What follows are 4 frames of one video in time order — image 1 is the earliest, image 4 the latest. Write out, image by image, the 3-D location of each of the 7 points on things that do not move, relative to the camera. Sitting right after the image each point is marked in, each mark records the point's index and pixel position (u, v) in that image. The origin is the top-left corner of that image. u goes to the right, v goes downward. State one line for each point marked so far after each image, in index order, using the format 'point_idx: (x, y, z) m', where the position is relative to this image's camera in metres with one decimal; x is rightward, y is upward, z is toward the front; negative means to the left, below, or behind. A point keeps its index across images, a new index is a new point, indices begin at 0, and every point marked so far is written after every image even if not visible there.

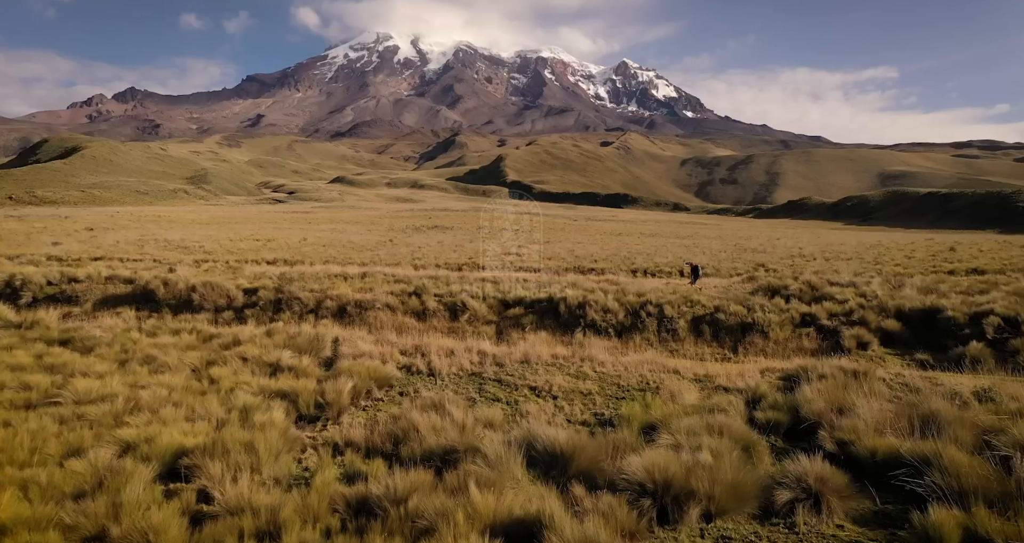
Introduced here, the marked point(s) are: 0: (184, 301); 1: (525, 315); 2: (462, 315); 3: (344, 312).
0: (-9.1, -0.8, +19.0) m
1: (+0.4, -1.2, +18.3) m
2: (-1.3, -1.2, +18.8) m
3: (-4.7, -1.2, +18.9) m
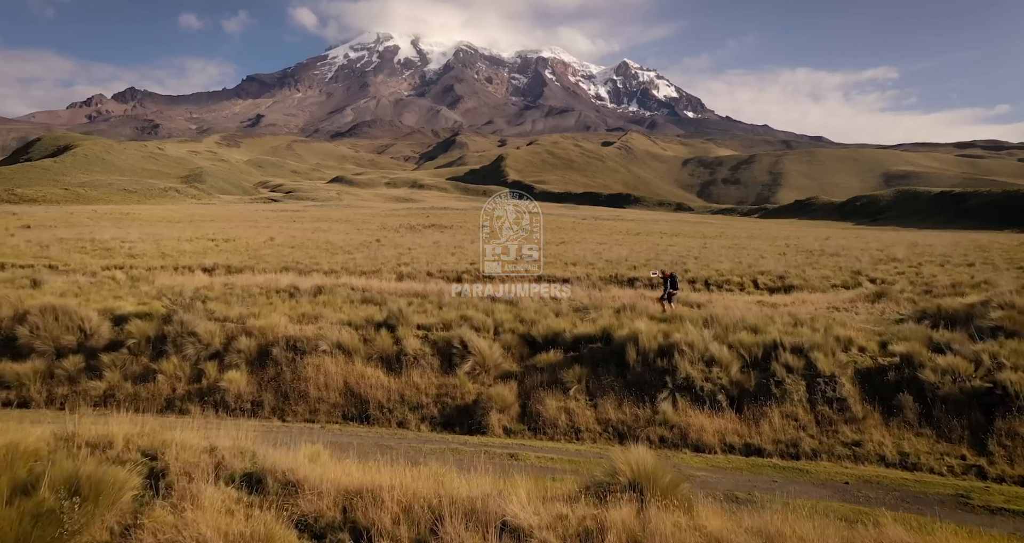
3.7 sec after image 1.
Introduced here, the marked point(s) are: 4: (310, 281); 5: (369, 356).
0: (-8.6, -1.1, +11.7) m
1: (+0.9, -1.5, +11.0) m
2: (-0.8, -1.5, +11.5) m
3: (-4.2, -1.5, +11.5) m
4: (-5.8, -0.3, +19.5) m
5: (-2.5, -1.5, +11.8) m
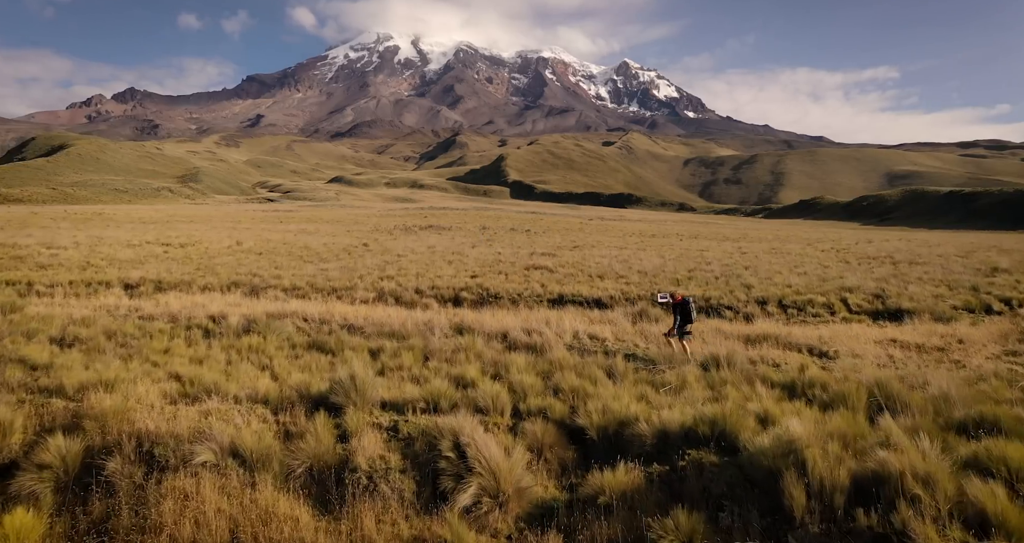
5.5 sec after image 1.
0: (-8.3, -1.6, +6.4) m
1: (+1.2, -2.0, +5.7) m
2: (-0.5, -2.0, +6.2) m
3: (-3.8, -2.0, +6.2) m
4: (-5.4, -0.7, +14.2) m
5: (-2.1, -1.9, +6.5) m
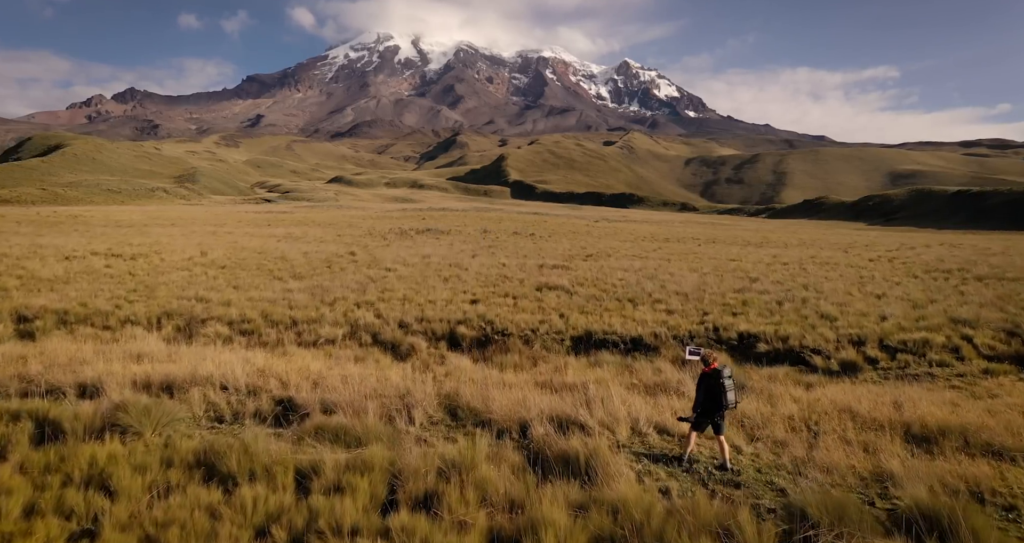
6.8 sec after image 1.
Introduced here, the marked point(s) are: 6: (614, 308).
0: (-8.0, -2.2, +2.1) m
1: (+1.4, -2.6, +1.4) m
2: (-0.3, -2.5, +1.8) m
3: (-3.6, -2.5, +1.9) m
4: (-5.2, -1.3, +9.9) m
5: (-1.9, -2.5, +2.2) m
6: (+2.4, -0.9, +16.0) m
